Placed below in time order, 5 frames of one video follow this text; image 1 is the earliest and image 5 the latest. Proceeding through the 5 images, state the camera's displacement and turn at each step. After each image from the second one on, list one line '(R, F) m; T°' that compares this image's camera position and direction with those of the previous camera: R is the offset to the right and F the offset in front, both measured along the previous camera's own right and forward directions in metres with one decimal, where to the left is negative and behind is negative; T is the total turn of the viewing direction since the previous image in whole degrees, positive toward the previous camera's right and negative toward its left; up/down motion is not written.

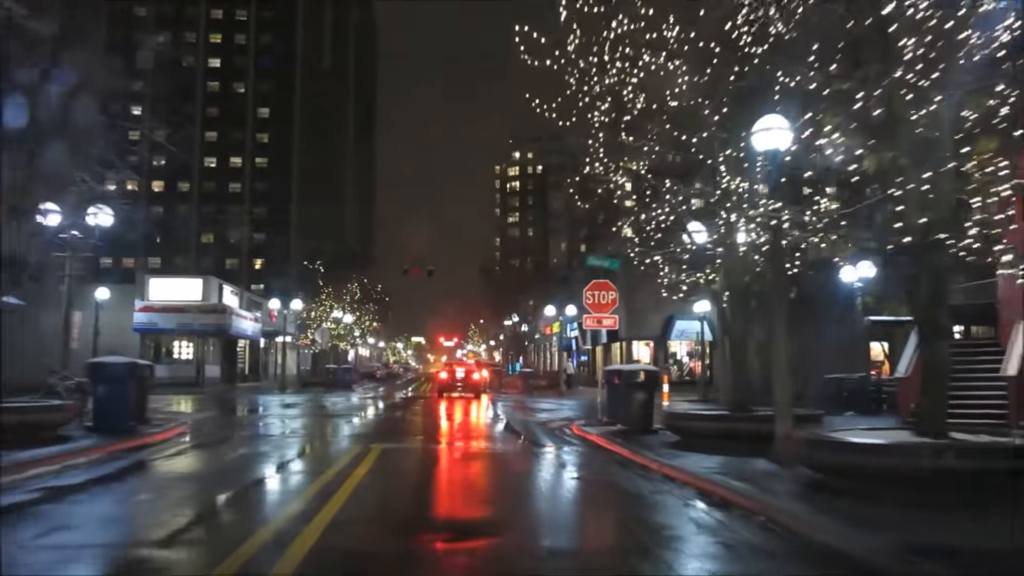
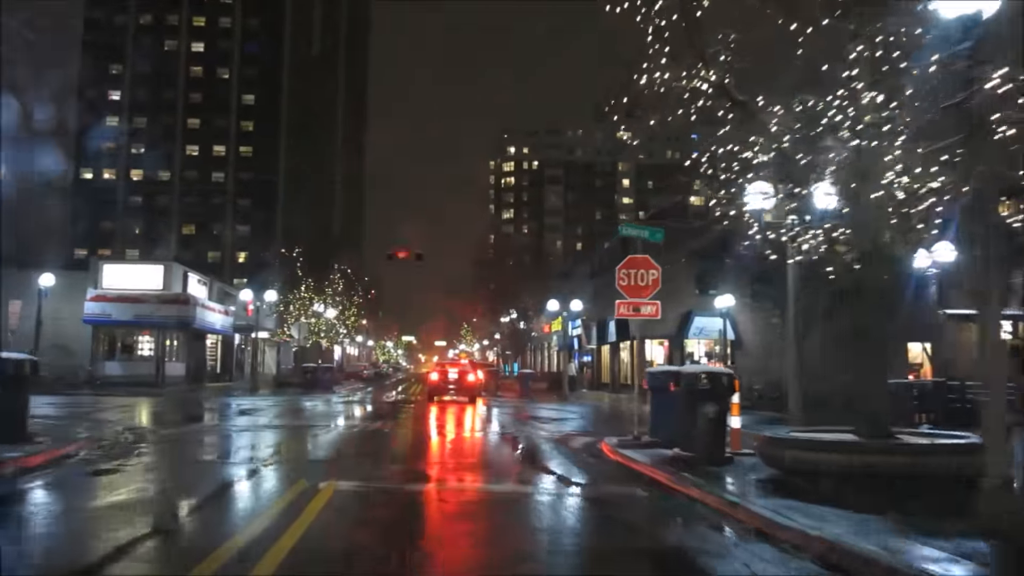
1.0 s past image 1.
(-0.2, +4.6) m; 0°
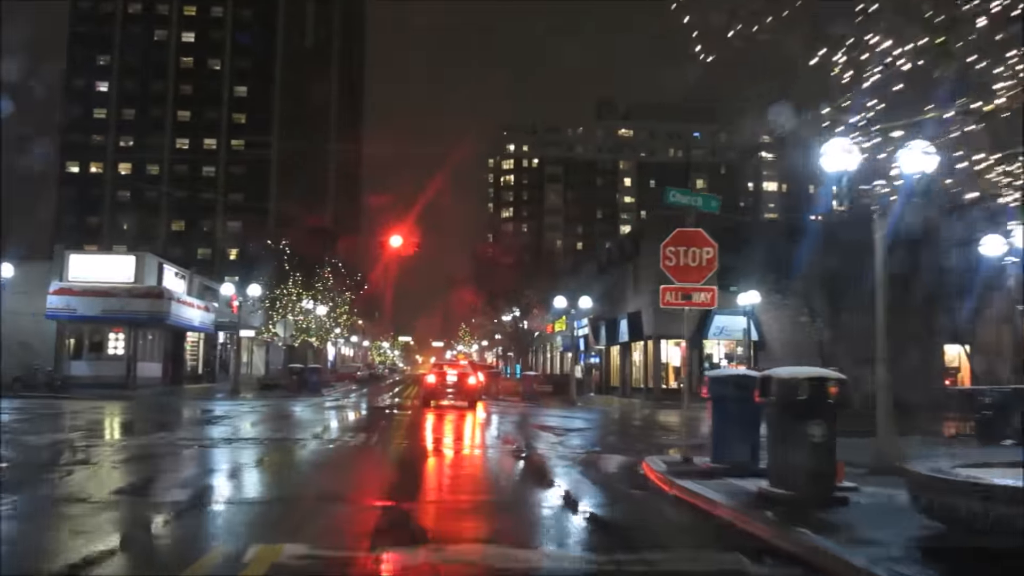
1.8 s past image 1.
(-0.2, +3.1) m; 0°
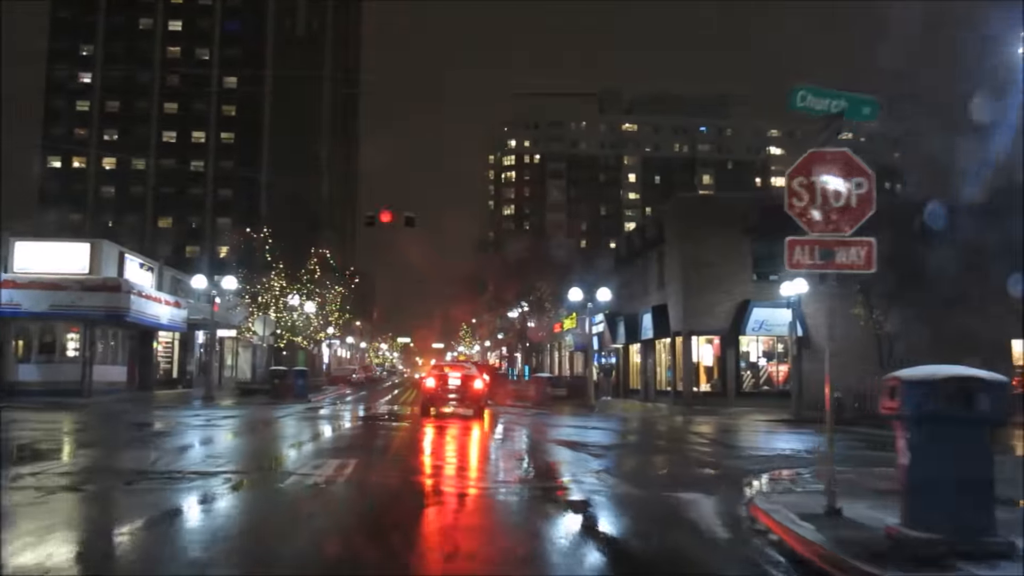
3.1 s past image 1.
(-0.3, +4.3) m; 0°
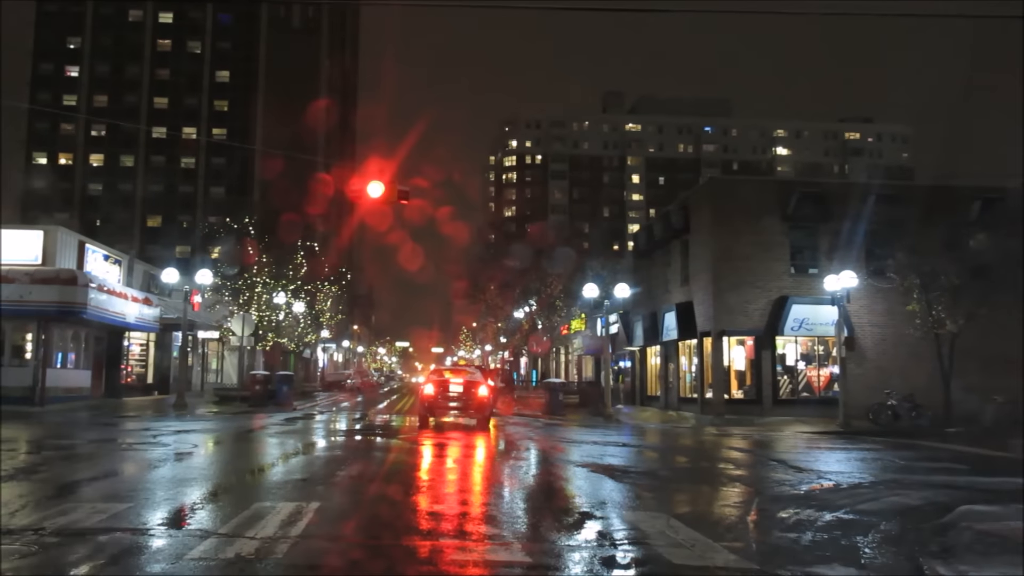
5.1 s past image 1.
(-0.2, +3.5) m; 0°
